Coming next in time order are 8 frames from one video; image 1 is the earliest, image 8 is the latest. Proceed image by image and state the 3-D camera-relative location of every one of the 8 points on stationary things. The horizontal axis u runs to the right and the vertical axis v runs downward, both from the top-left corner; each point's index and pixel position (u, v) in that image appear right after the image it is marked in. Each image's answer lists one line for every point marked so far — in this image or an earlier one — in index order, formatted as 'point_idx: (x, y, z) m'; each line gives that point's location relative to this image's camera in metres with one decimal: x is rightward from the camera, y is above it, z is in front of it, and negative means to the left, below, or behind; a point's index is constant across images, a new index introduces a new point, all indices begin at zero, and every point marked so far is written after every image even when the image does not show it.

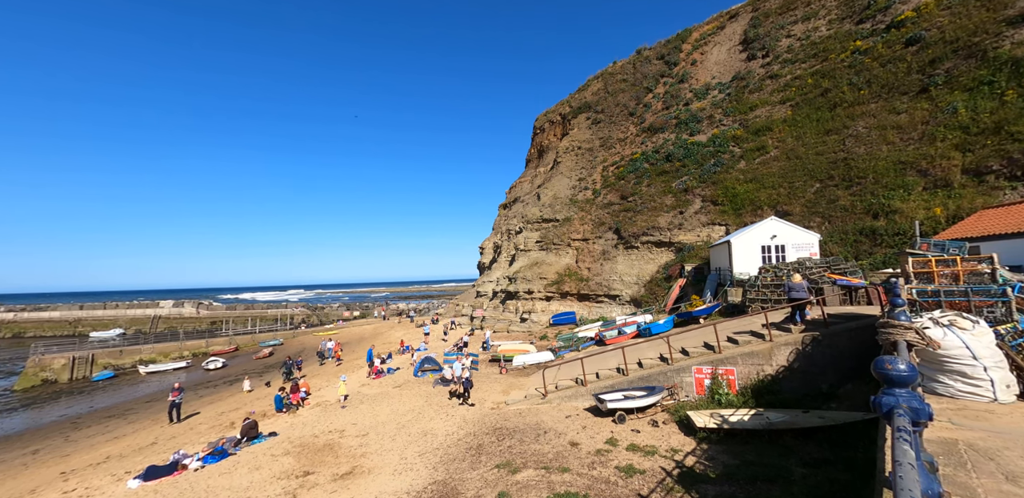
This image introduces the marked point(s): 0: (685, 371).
0: (+5.5, -3.9, +13.2) m
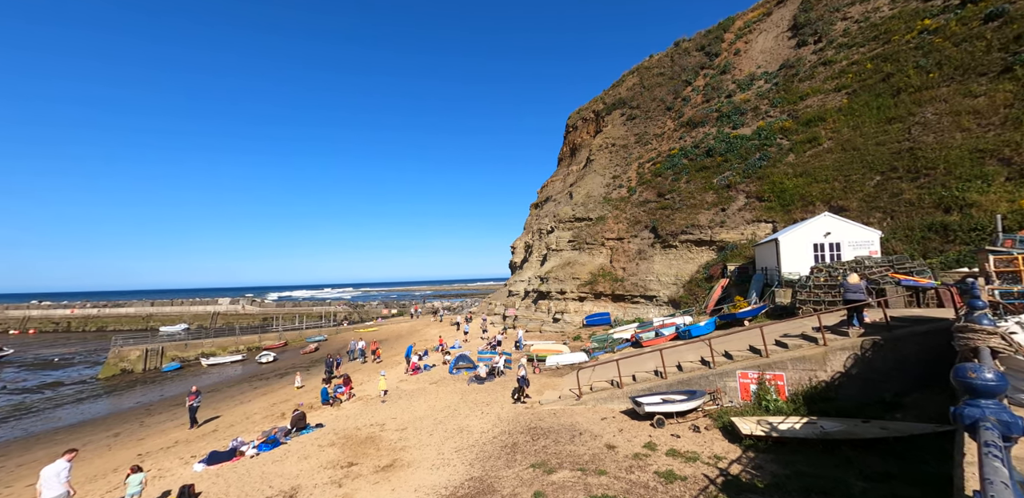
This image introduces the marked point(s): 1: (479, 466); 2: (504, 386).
0: (+6.6, -3.9, +12.6) m
1: (-1.1, -6.6, +12.6) m
2: (-0.4, -6.6, +19.6) m
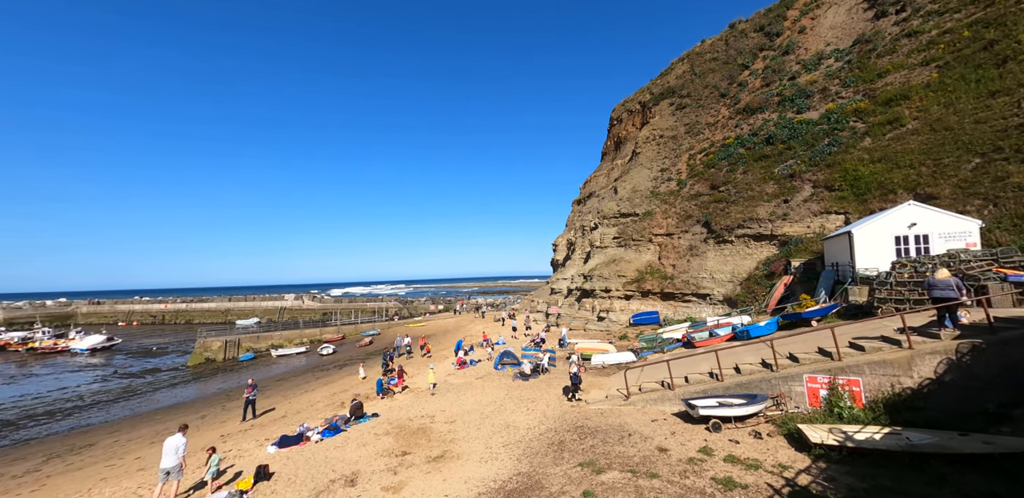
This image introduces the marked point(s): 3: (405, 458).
0: (+8.0, -3.7, +11.7) m
1: (+0.4, -6.5, +12.5) m
2: (+1.8, -6.4, +19.3) m
3: (-3.6, -6.9, +13.5) m
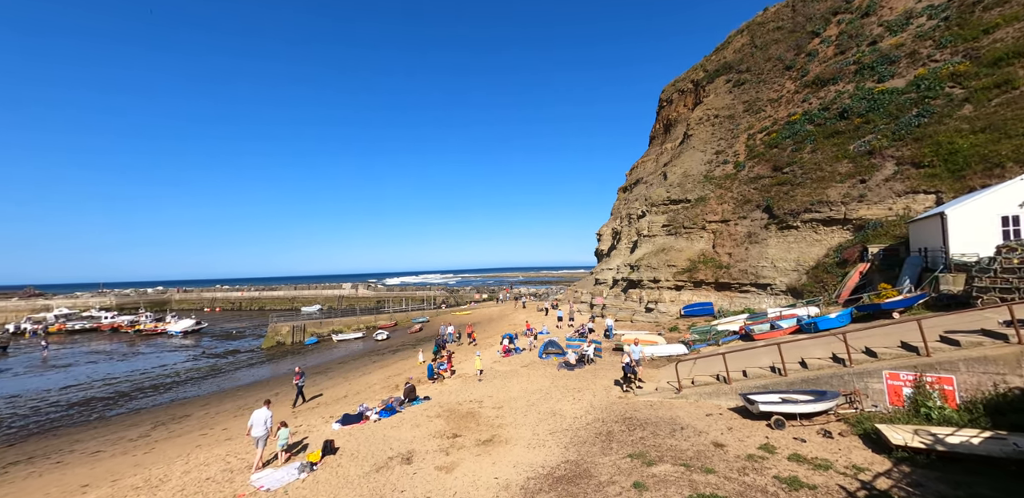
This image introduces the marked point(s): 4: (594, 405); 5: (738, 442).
0: (+9.4, -3.3, +10.7) m
1: (+1.9, -6.1, +12.3) m
2: (+3.9, -5.9, +19.0) m
3: (-2.0, -6.5, +13.8) m
4: (+3.1, -5.9, +15.5) m
5: (+6.1, -5.2, +11.1) m
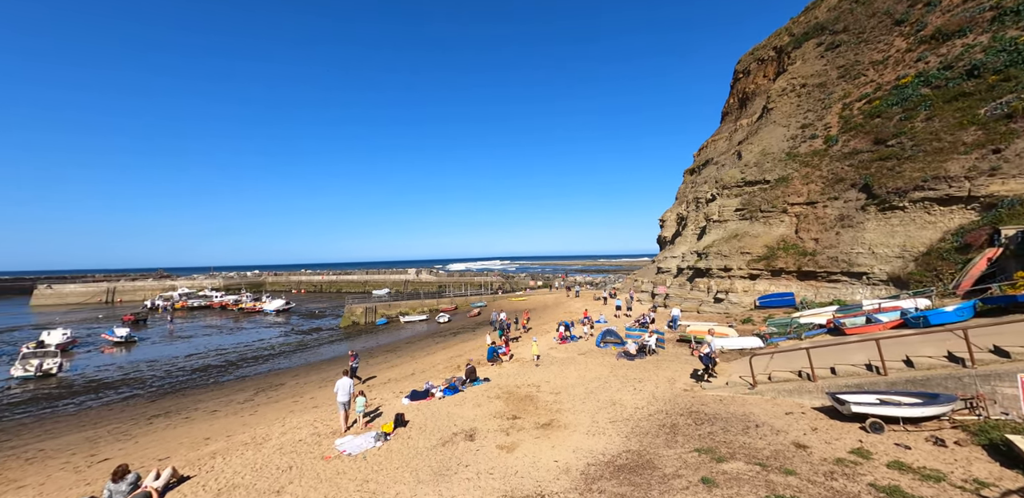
0: (+10.9, -2.9, +9.1) m
1: (+3.7, -5.5, +11.8) m
2: (+6.6, -5.1, +18.1) m
3: (+0.1, -5.9, +13.8) m
4: (+5.3, -5.3, +14.7) m
5: (+7.7, -4.7, +10.0) m
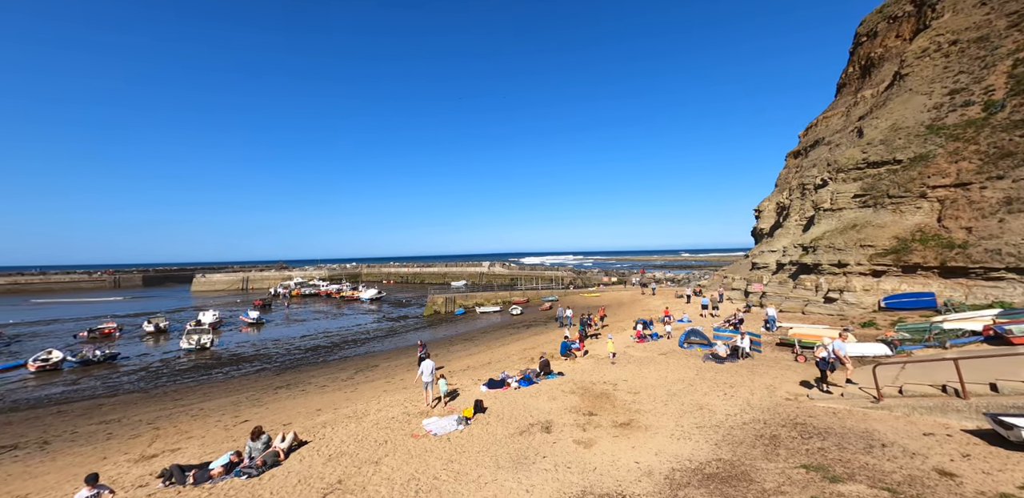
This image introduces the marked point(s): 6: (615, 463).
0: (+12.5, -2.6, +6.6) m
1: (+5.9, -5.2, +10.6) m
2: (+9.9, -4.7, +16.3) m
3: (+2.7, -5.4, +13.2) m
4: (+8.0, -4.9, +13.2) m
5: (+9.5, -4.4, +8.0) m
6: (+2.8, -5.4, +10.5) m
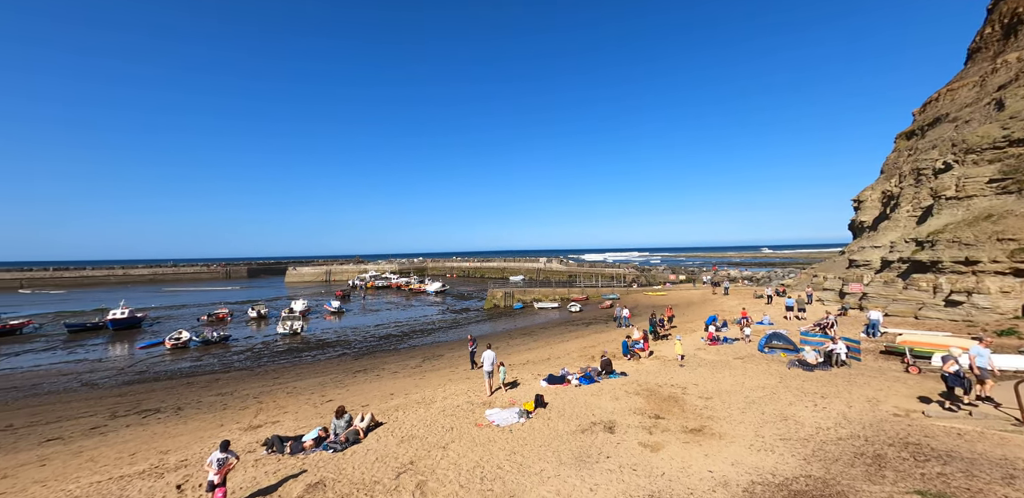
0: (+13.4, -2.4, +4.2) m
1: (+7.4, -4.9, +9.2) m
2: (+12.3, -4.4, +14.2) m
3: (+4.7, -5.1, +12.2) m
4: (+10.0, -4.6, +11.4) m
5: (+10.7, -4.2, +6.1) m
6: (+4.4, -5.2, +9.5) m
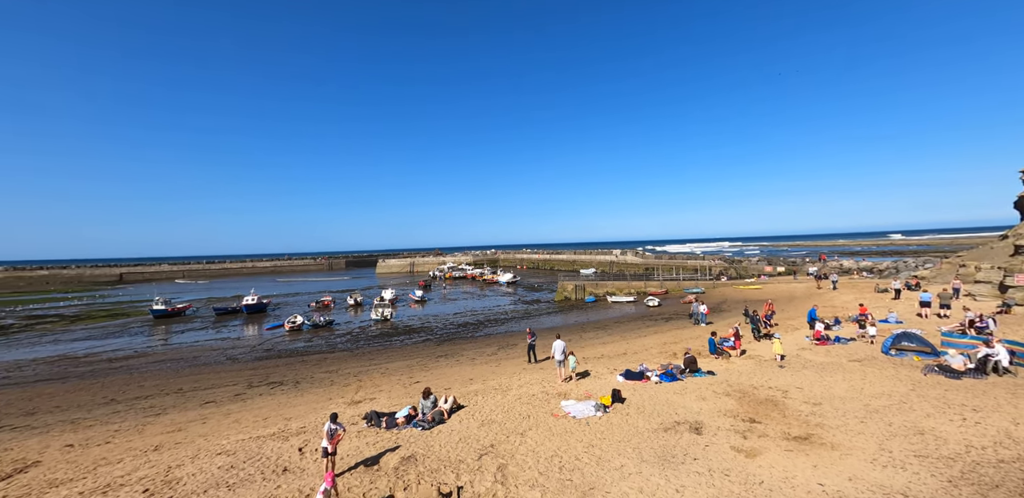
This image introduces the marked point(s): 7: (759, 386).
0: (+12.5, -2.6, +2.9) m
1: (+7.6, -5.0, +9.0) m
2: (+13.4, -4.3, +13.0) m
3: (+5.5, -5.1, +12.5) m
4: (+10.5, -4.6, +10.7) m
5: (+10.2, -4.3, +5.3) m
6: (+4.7, -5.2, +9.9) m
7: (+7.5, -4.9, +15.5) m
